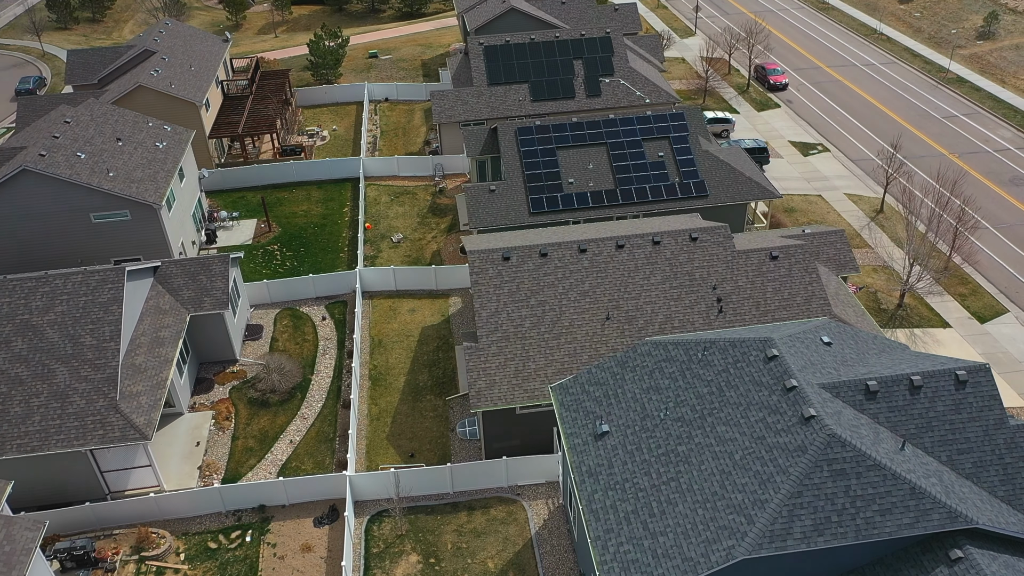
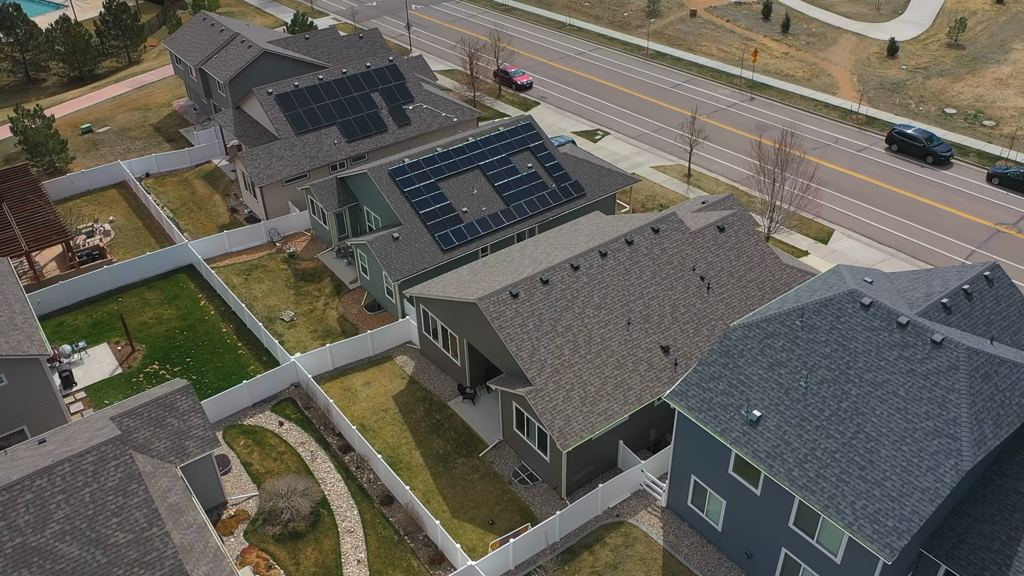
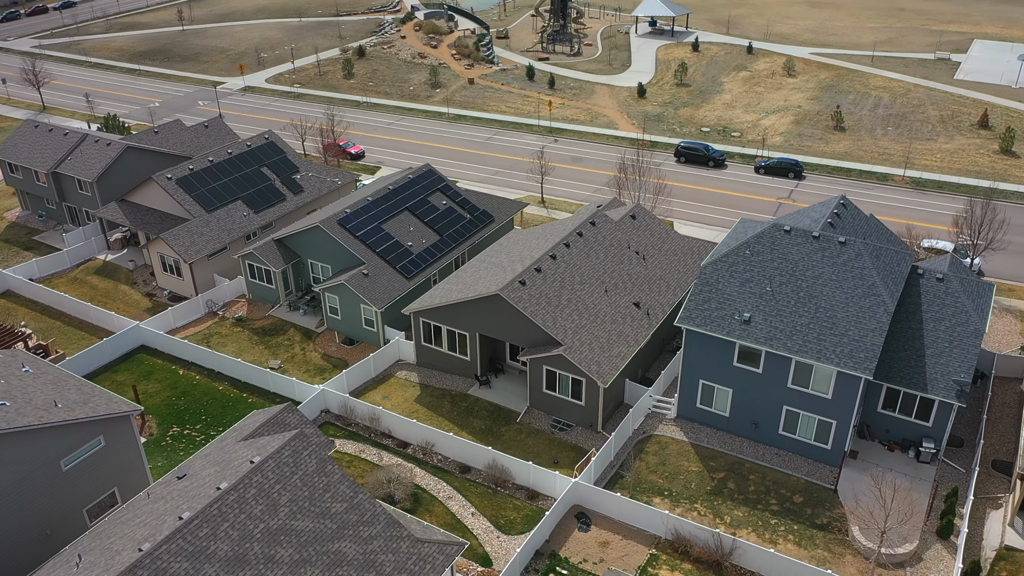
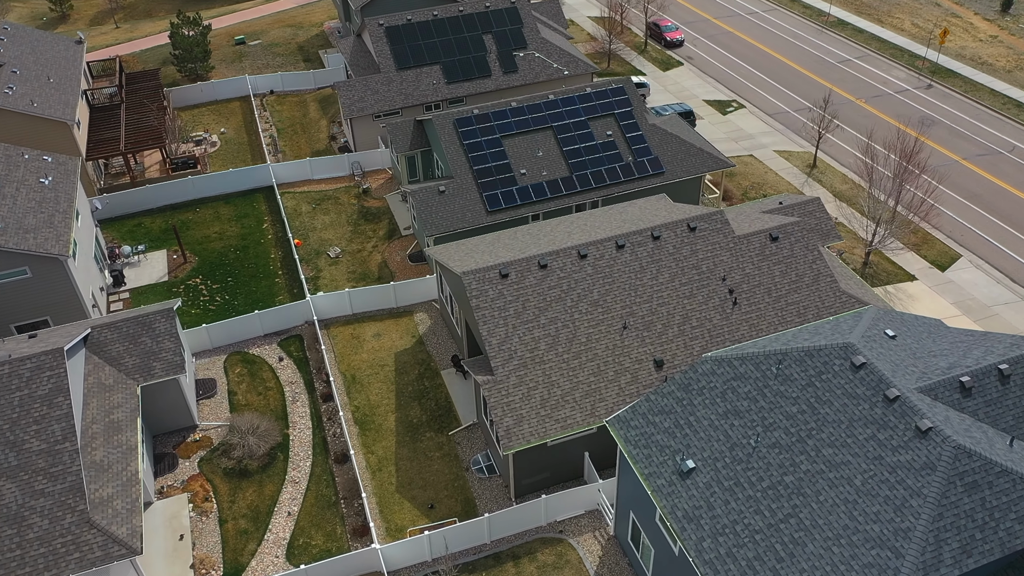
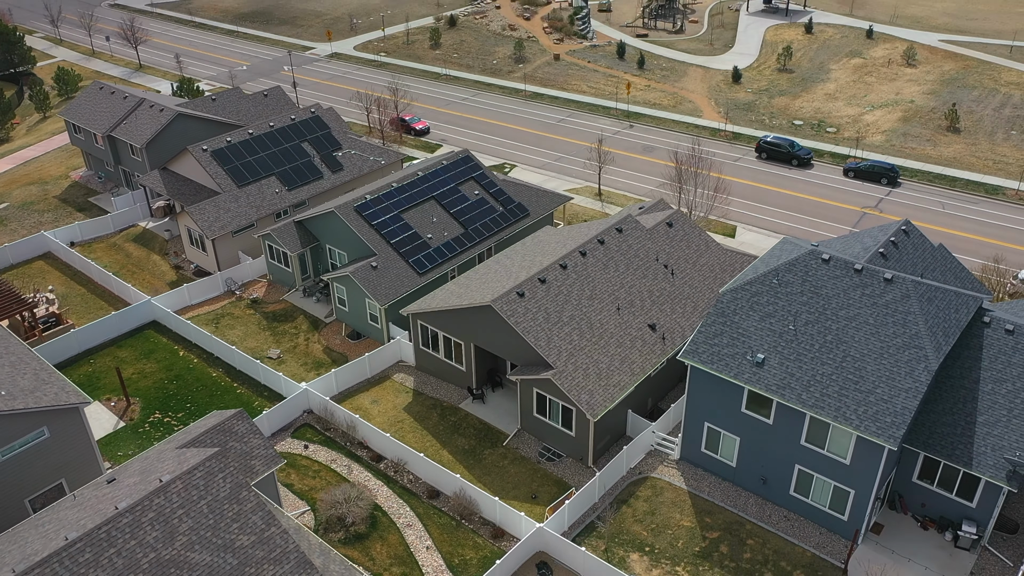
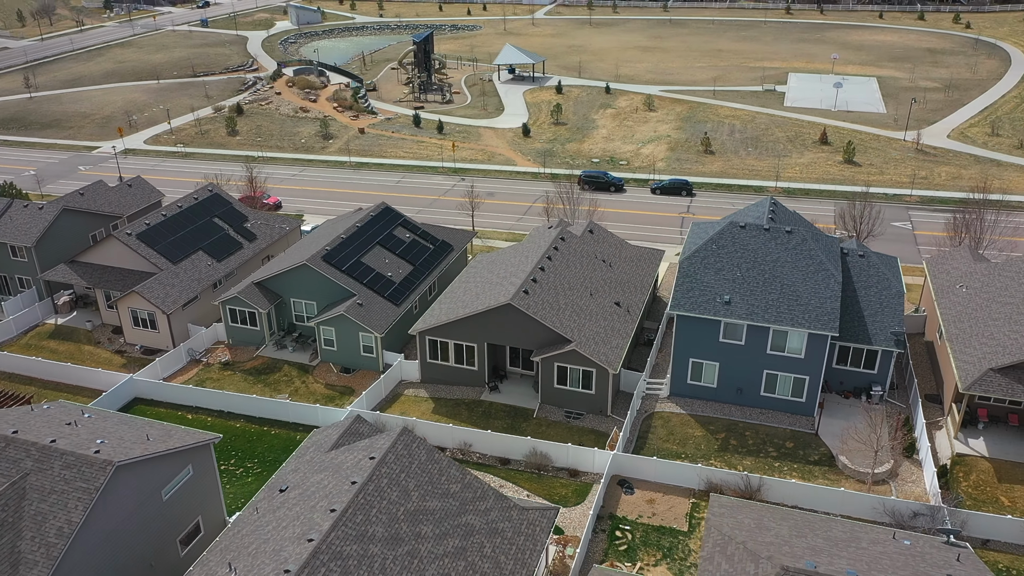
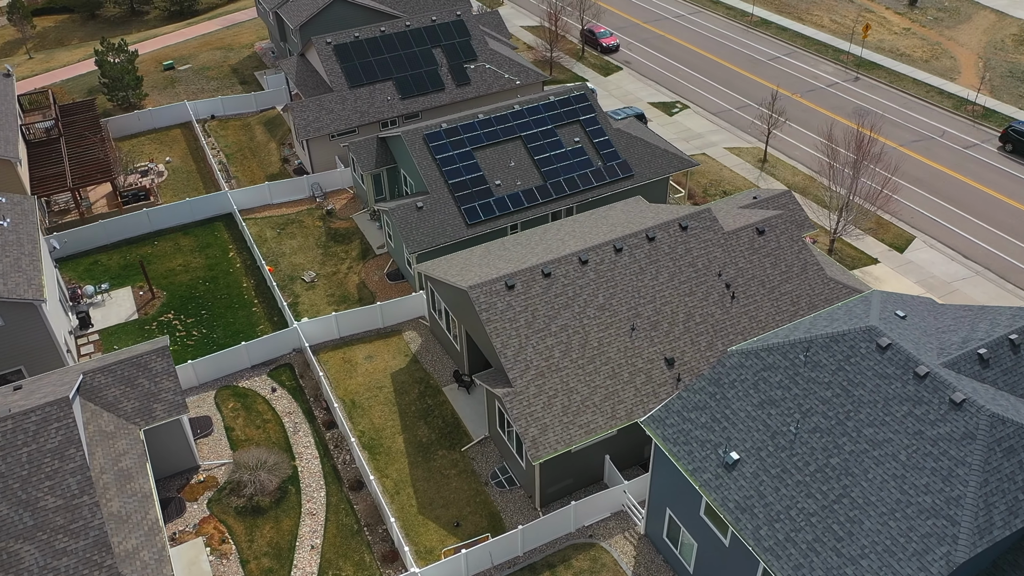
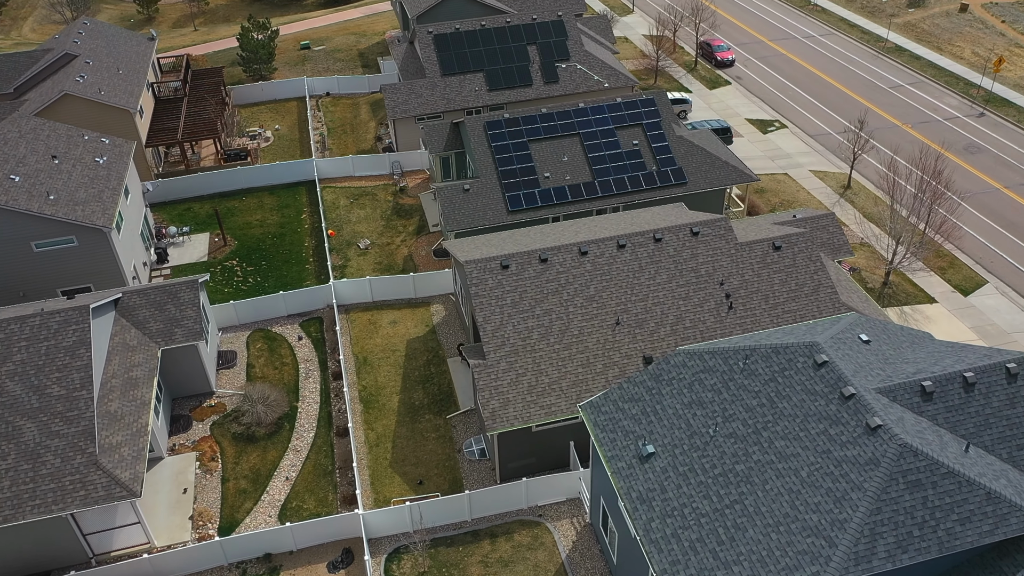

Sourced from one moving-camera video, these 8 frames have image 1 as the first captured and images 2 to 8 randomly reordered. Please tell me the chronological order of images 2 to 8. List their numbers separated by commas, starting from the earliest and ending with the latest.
8, 4, 7, 2, 5, 3, 6
